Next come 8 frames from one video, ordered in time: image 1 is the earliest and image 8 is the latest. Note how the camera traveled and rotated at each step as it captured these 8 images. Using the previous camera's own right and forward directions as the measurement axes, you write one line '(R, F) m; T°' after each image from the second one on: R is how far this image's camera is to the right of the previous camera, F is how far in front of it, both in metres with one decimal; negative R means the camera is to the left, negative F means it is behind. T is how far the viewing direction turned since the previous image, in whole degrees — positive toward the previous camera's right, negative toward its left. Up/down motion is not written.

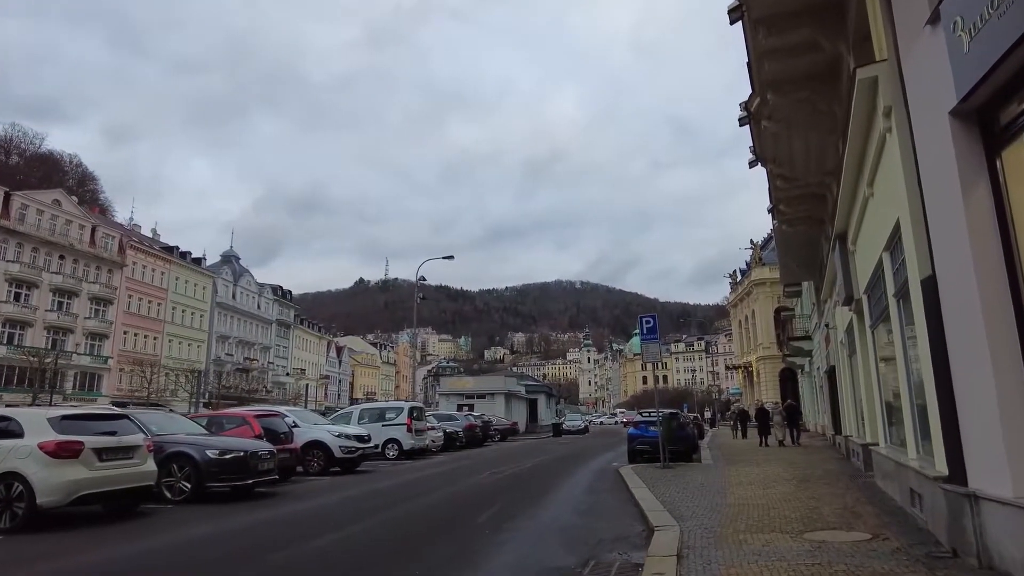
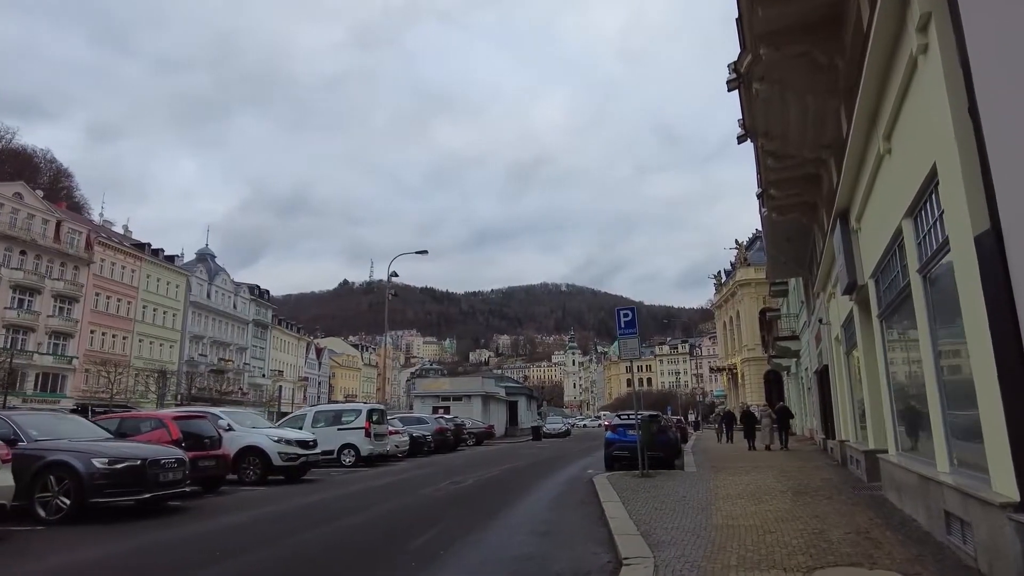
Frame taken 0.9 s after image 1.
(+0.5, +1.6) m; +1°
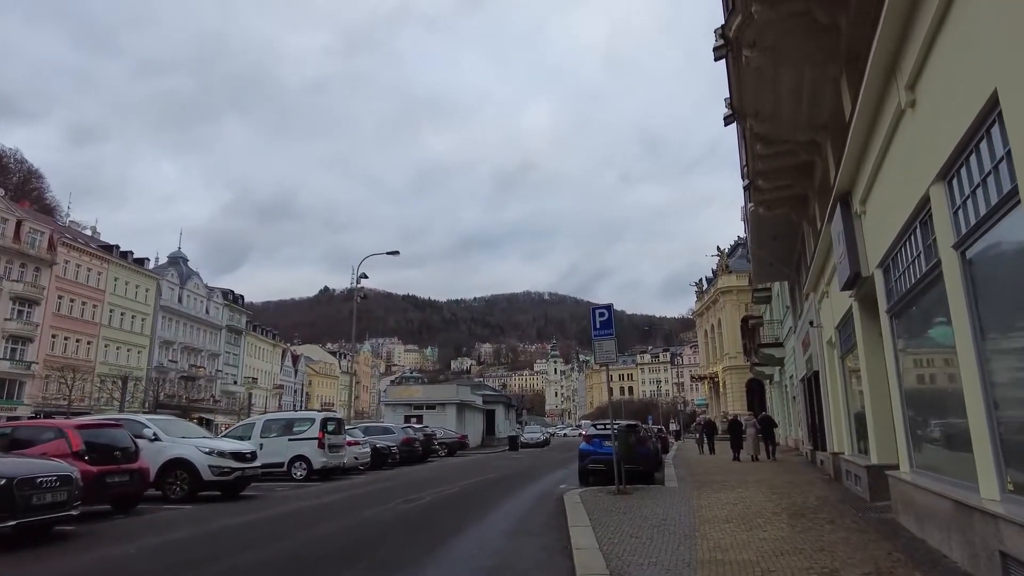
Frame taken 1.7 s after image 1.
(+0.4, +1.4) m; +2°
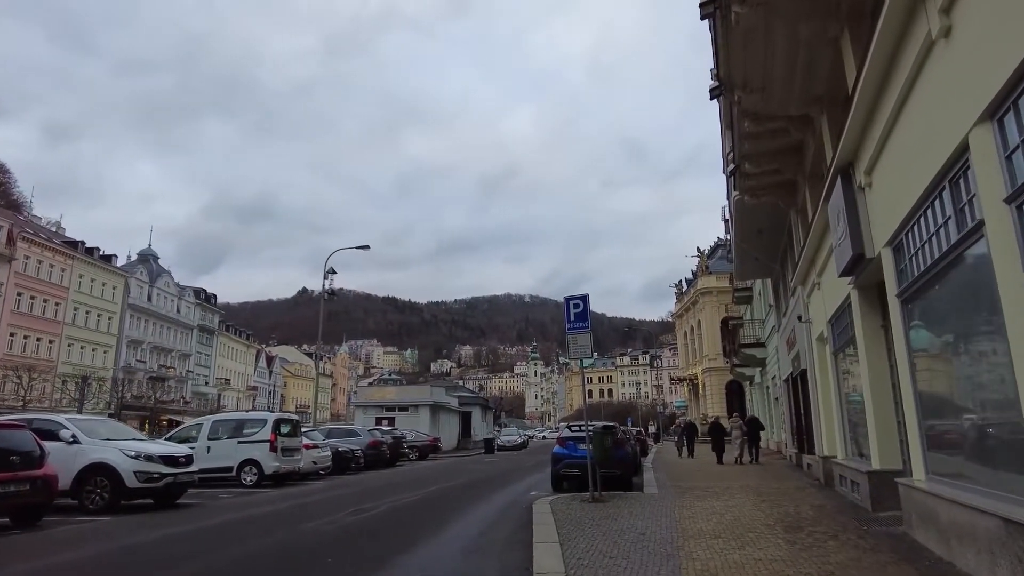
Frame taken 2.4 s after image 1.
(+0.3, +1.1) m; +2°
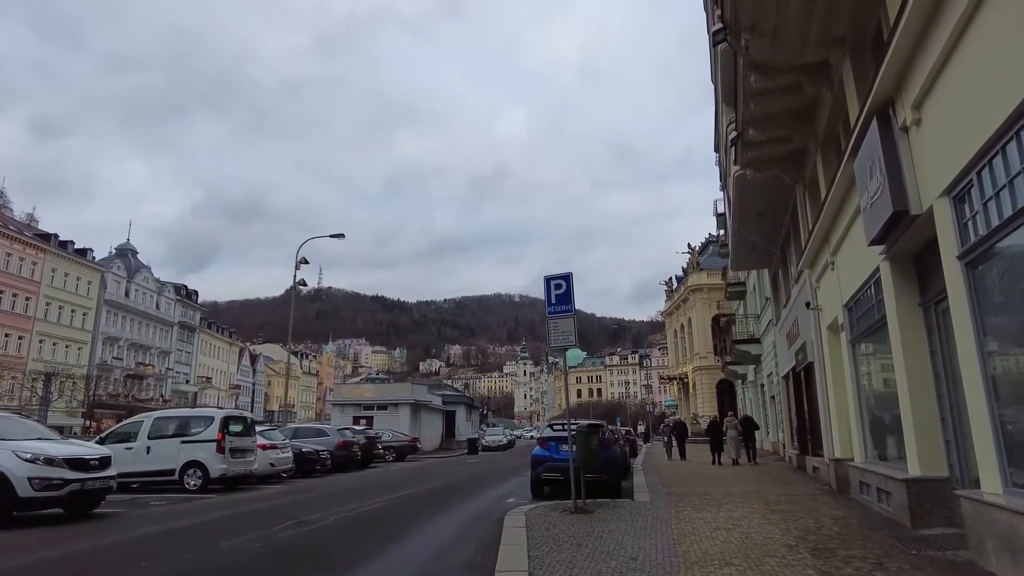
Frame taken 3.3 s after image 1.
(+0.3, +1.6) m; +1°
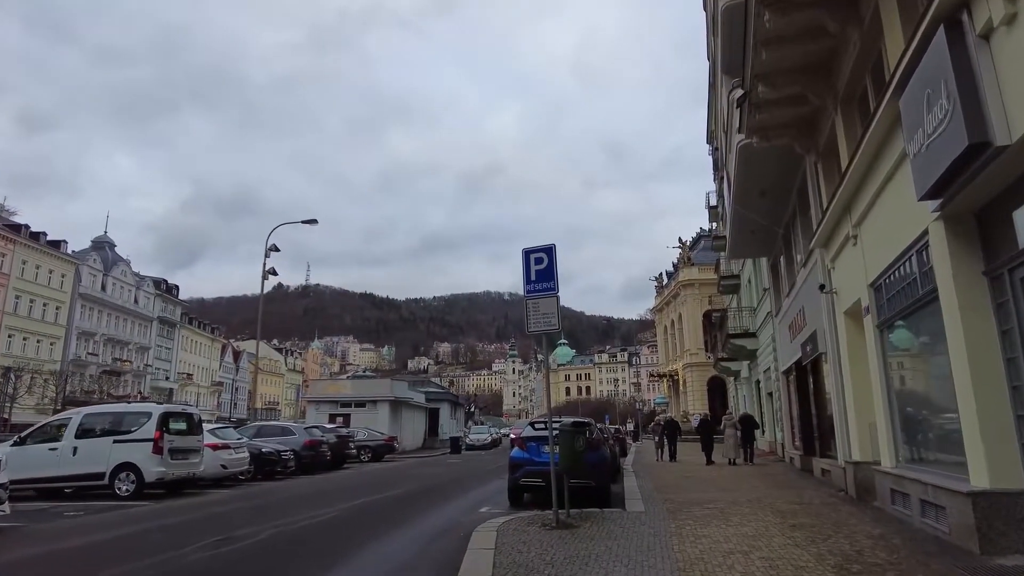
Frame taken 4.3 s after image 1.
(+0.2, +1.6) m; +1°
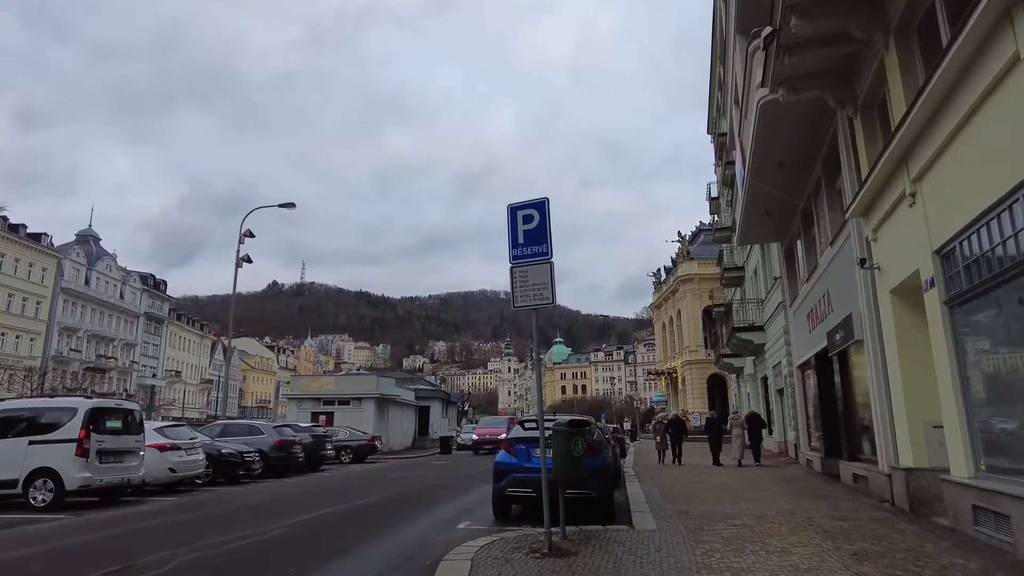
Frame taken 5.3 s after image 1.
(+0.1, +1.8) m; 0°
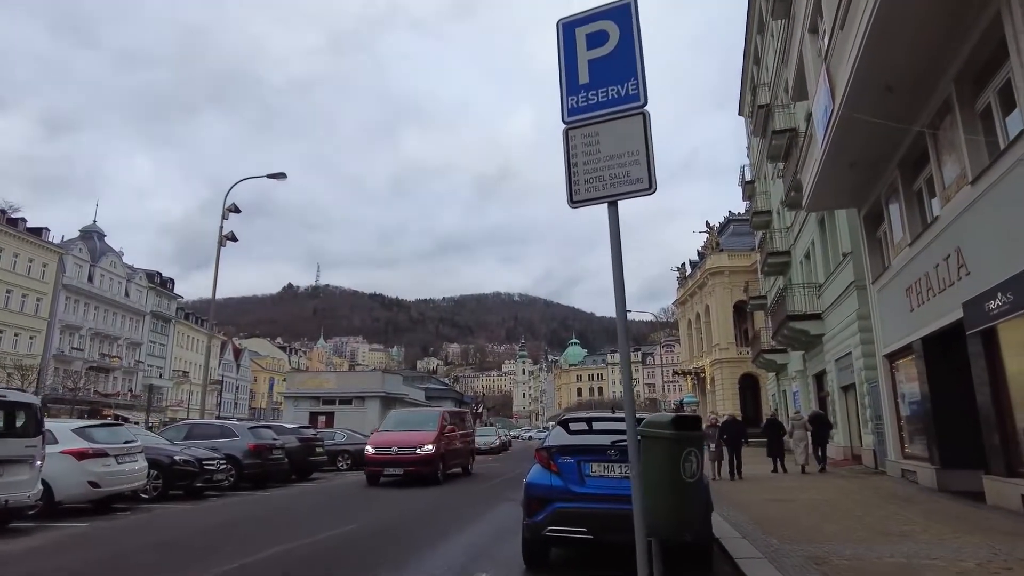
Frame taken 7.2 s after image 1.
(-0.2, +3.3) m; -1°
